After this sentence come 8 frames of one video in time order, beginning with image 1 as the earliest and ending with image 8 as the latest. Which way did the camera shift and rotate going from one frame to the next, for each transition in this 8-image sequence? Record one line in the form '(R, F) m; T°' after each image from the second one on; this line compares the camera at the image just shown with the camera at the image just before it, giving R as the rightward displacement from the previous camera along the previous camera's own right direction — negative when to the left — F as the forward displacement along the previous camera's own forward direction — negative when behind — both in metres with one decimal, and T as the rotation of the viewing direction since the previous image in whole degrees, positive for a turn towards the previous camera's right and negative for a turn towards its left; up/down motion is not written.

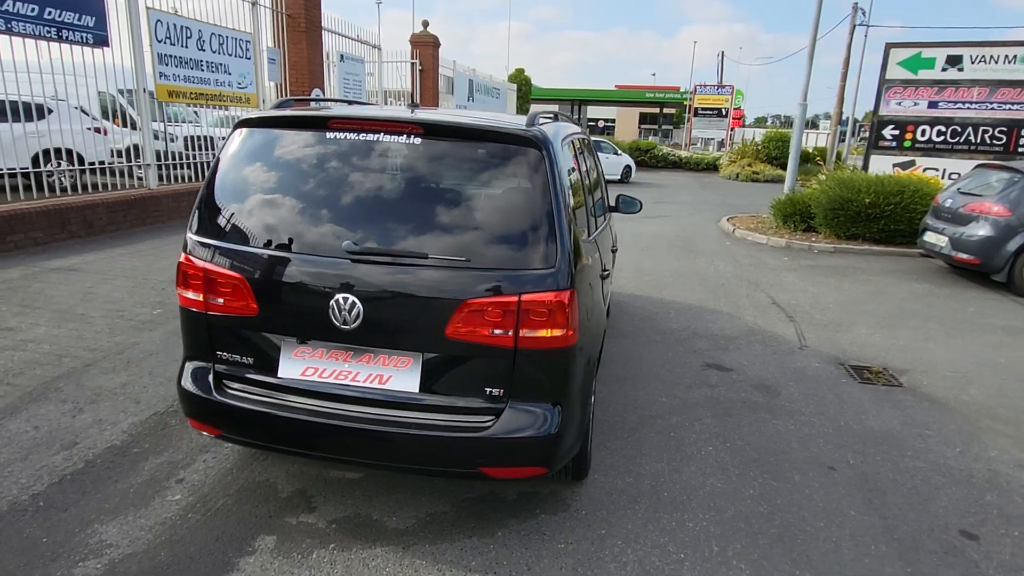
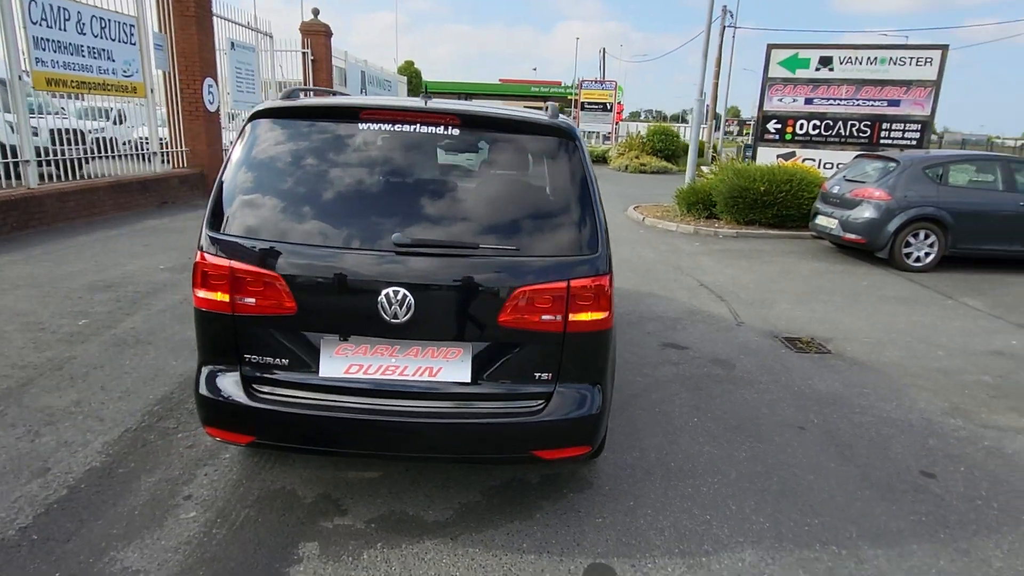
(-0.6, 0.0) m; +10°
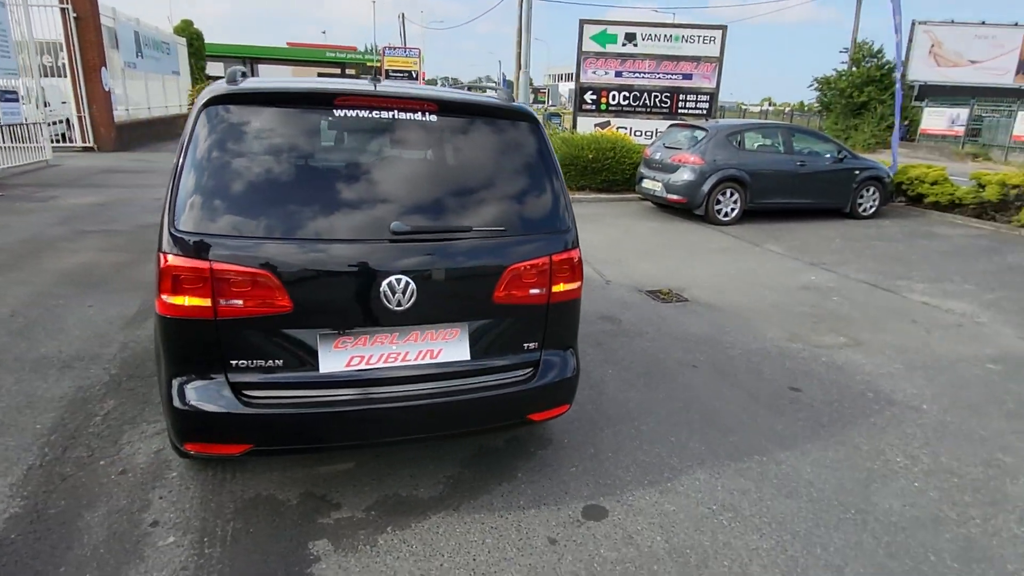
(-0.7, 0.0) m; +17°
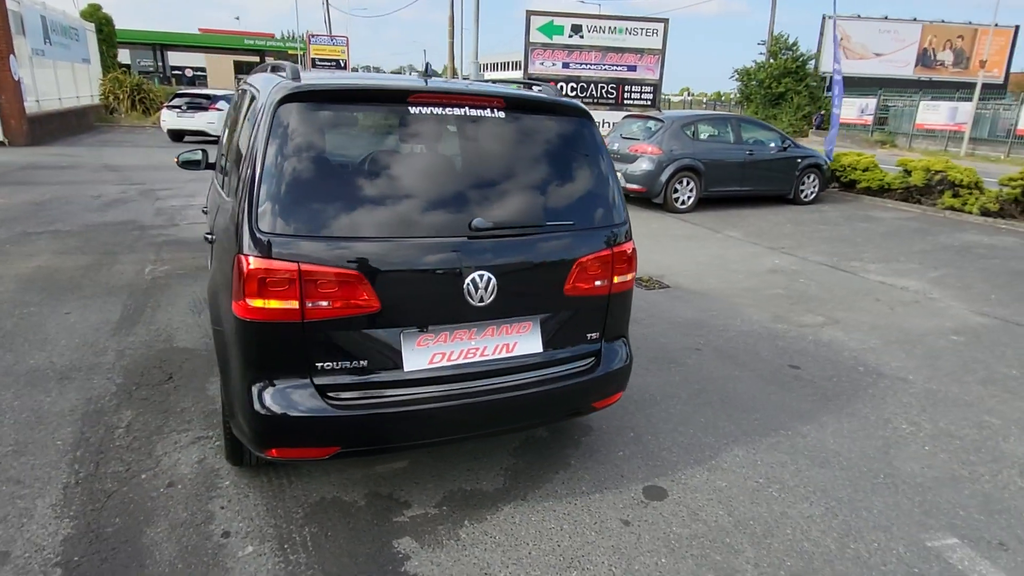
(-0.6, 0.0) m; +6°
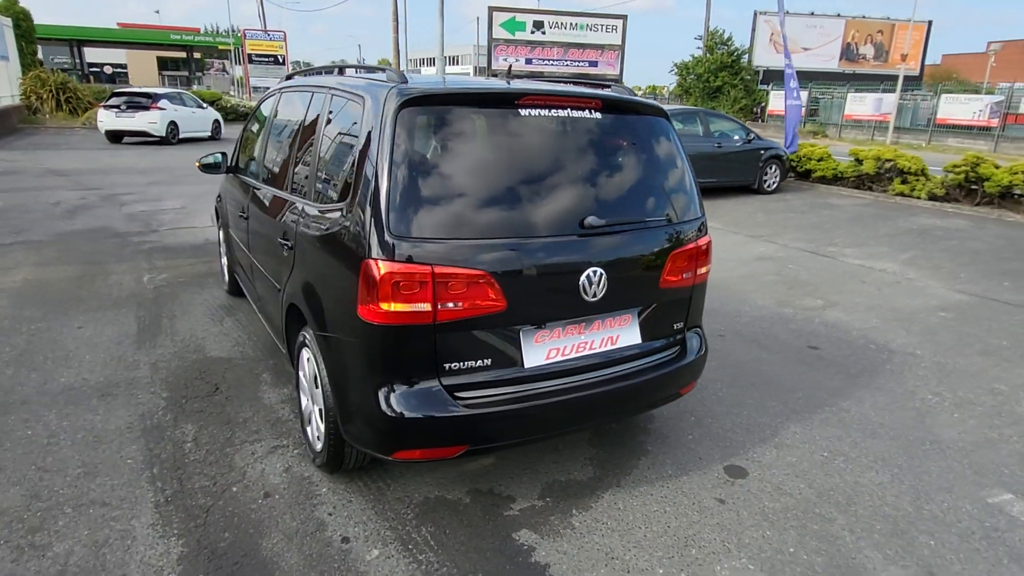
(-0.7, 0.0) m; +5°
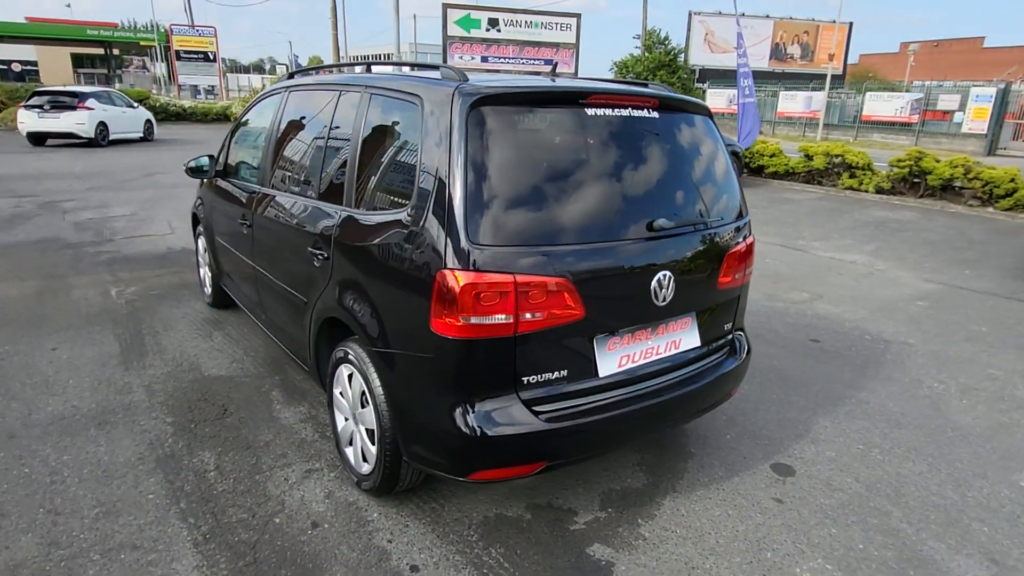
(-0.5, +0.1) m; +5°
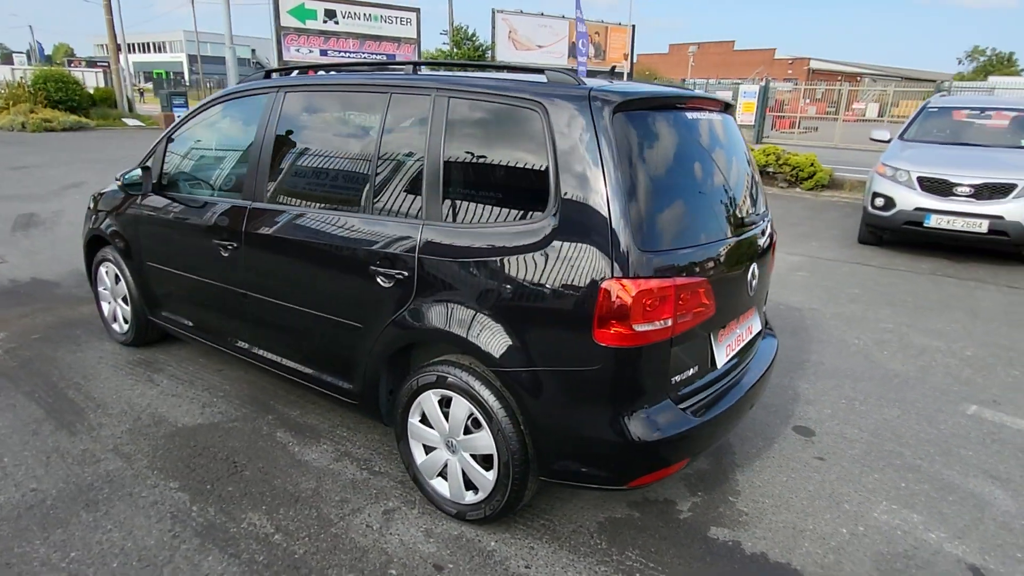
(-1.2, +0.2) m; +17°
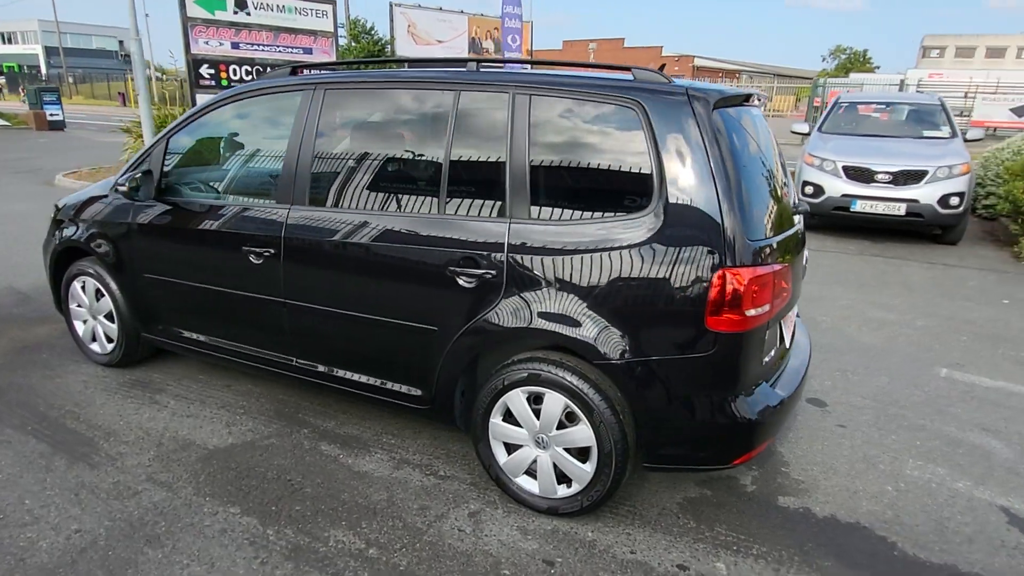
(-0.8, 0.0) m; +9°
